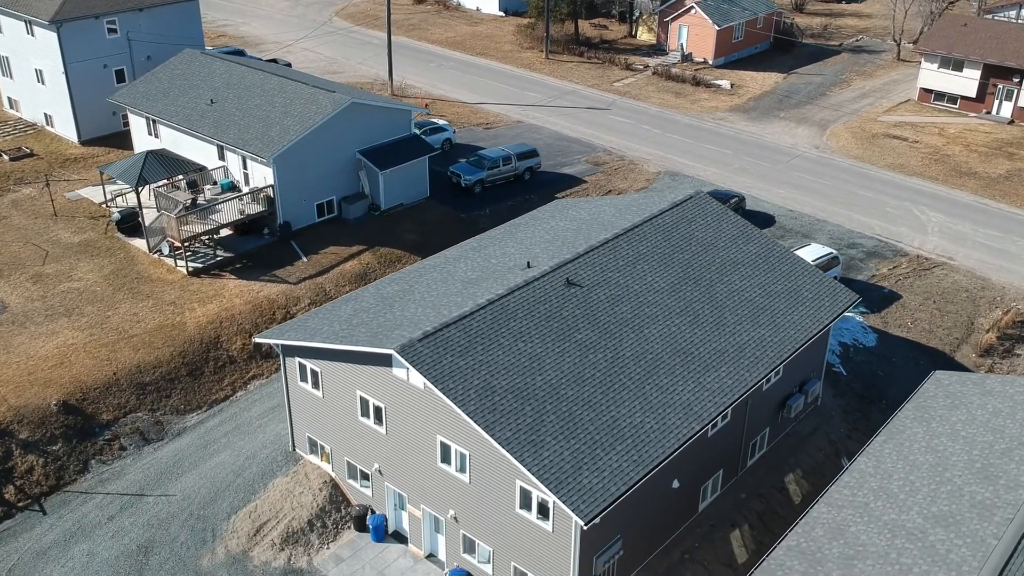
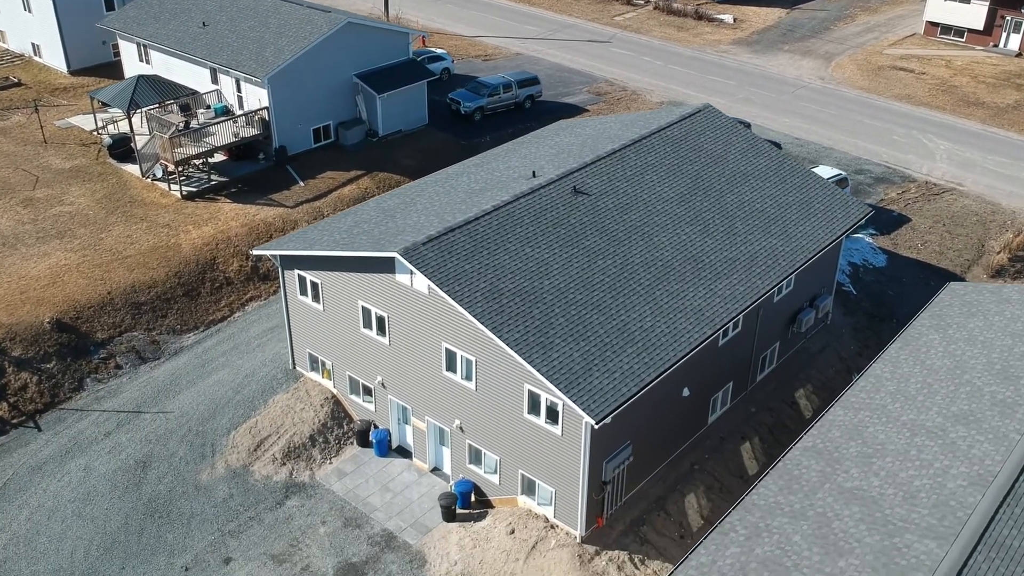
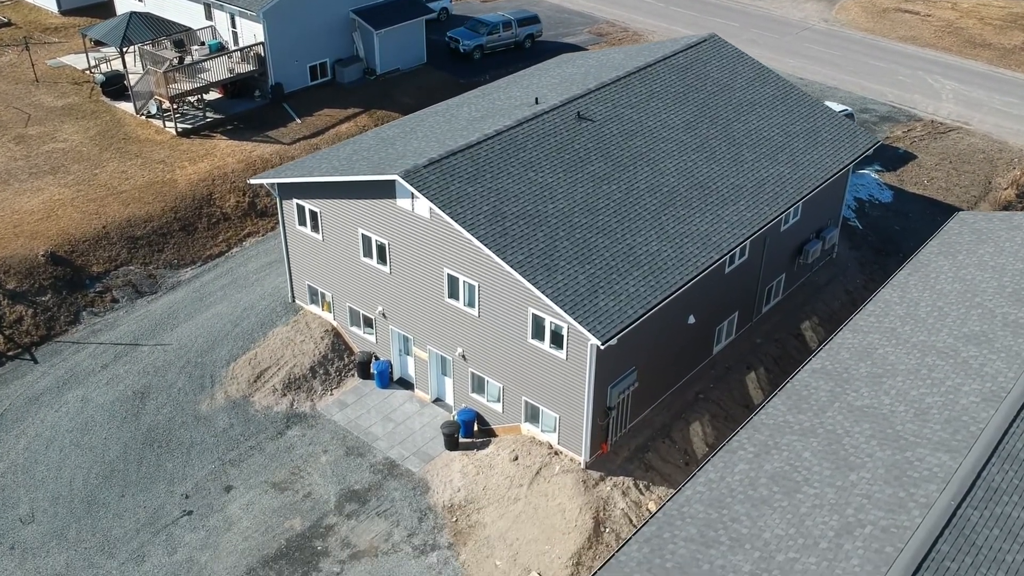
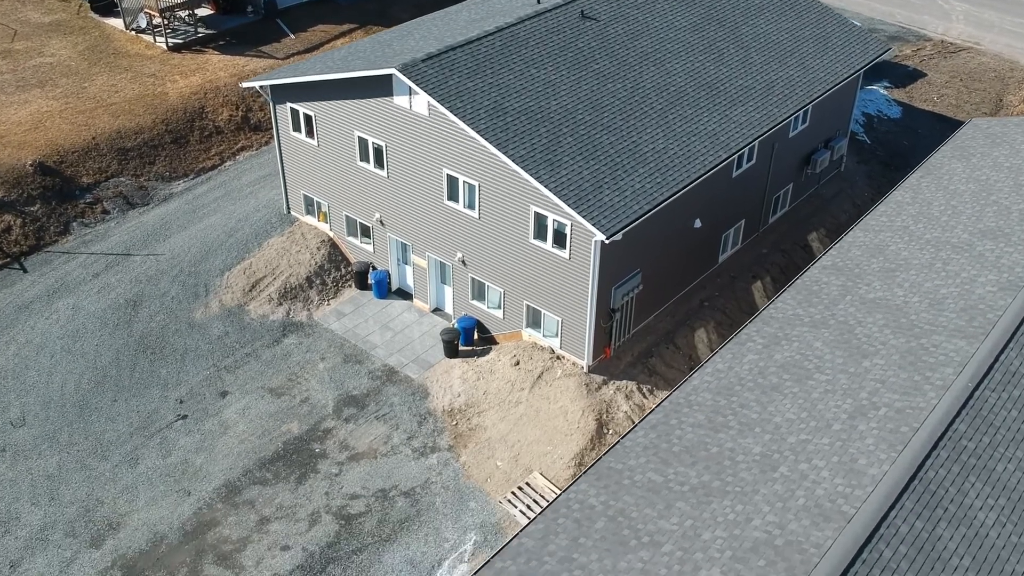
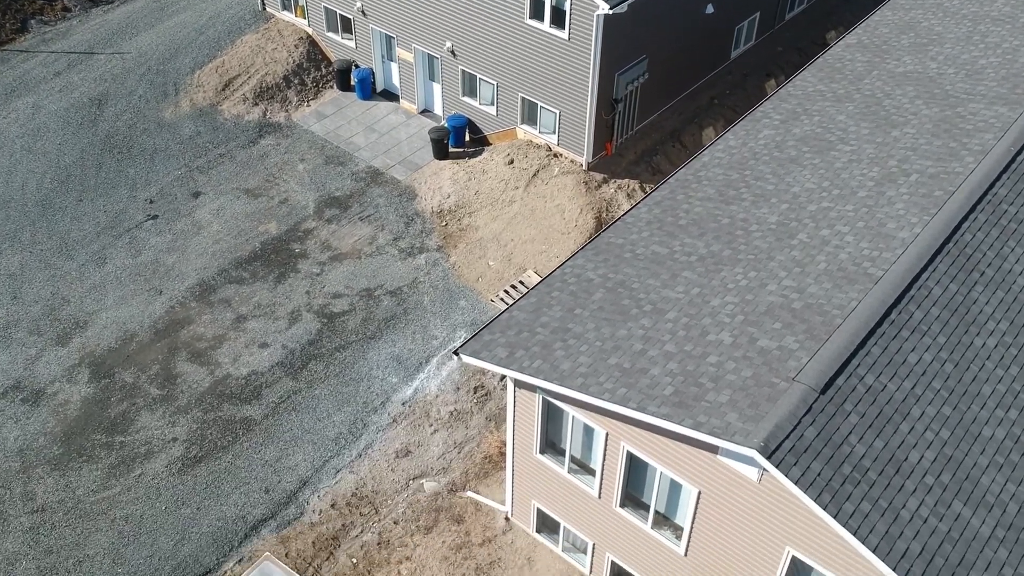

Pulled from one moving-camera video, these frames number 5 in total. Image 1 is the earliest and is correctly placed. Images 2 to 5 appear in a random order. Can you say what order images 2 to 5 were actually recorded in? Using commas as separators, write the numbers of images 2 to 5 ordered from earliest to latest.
2, 3, 4, 5
